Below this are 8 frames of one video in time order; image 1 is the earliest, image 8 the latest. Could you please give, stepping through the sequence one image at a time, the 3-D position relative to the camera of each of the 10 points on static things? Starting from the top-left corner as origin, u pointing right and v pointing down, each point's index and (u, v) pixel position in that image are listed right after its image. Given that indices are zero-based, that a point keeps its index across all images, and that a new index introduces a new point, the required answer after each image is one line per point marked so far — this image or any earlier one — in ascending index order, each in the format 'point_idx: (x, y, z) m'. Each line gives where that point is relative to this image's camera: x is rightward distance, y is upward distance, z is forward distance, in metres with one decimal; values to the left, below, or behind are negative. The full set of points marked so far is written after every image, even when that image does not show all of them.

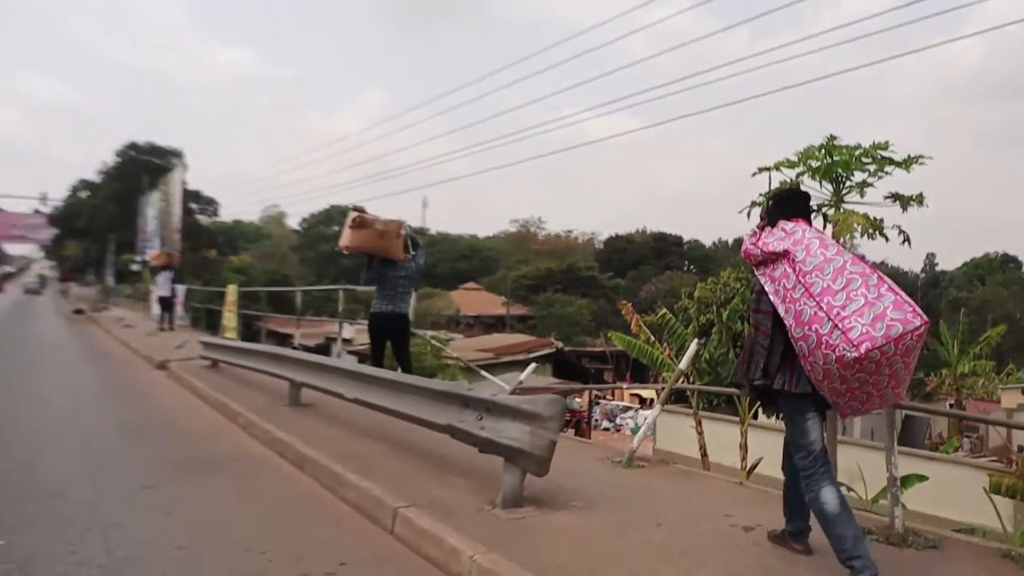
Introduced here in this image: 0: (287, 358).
0: (-1.9, -0.6, +7.5) m
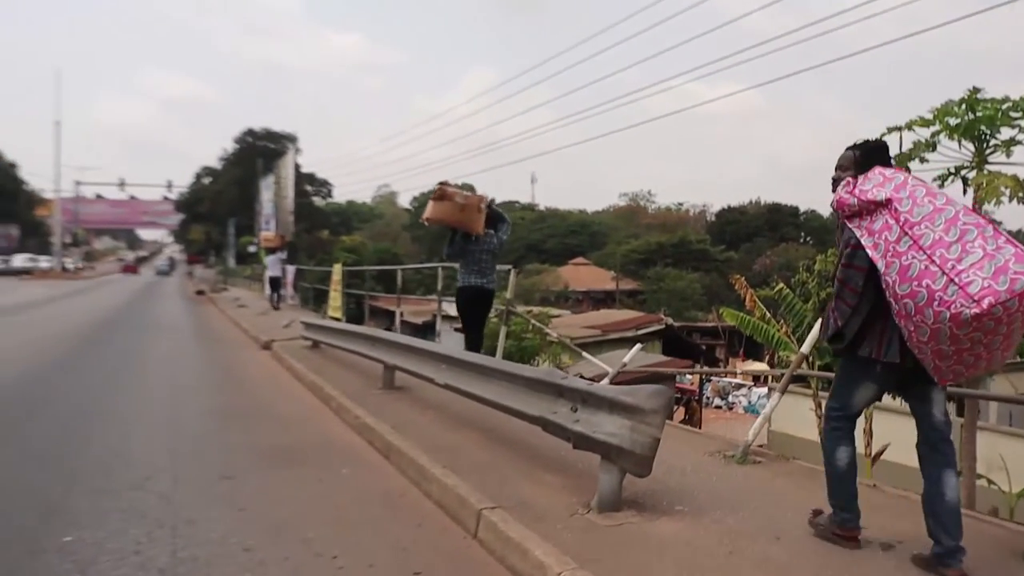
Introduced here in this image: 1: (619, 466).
0: (-1.1, -0.4, +7.2) m
1: (+0.4, -0.7, +3.5) m
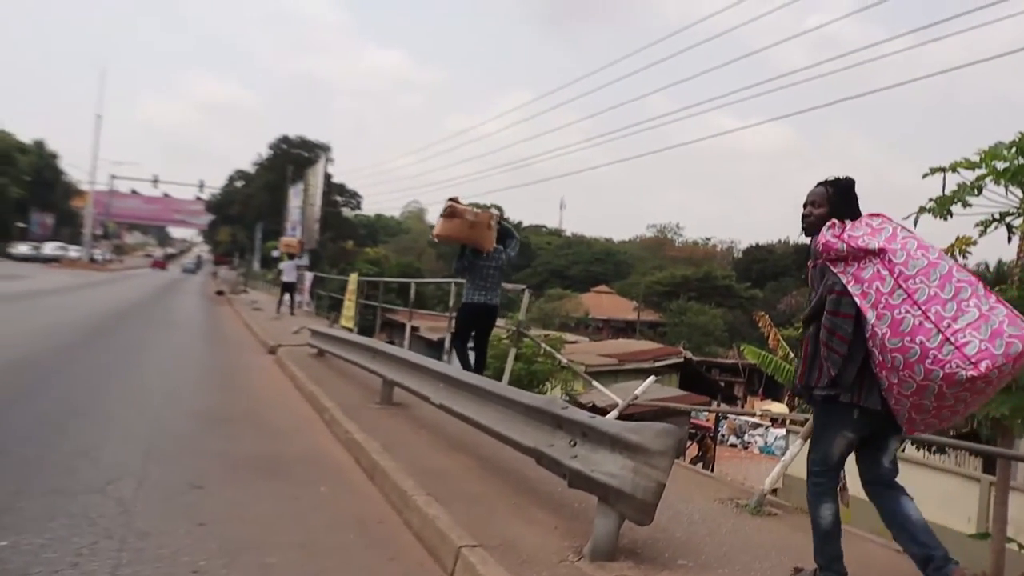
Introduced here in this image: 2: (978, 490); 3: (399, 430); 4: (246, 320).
0: (-1.0, -0.5, +6.9) m
1: (+0.4, -0.8, +3.2) m
2: (+4.3, -1.9, +8.2) m
3: (-0.7, -0.9, +5.7) m
4: (-5.5, -0.7, +18.4) m
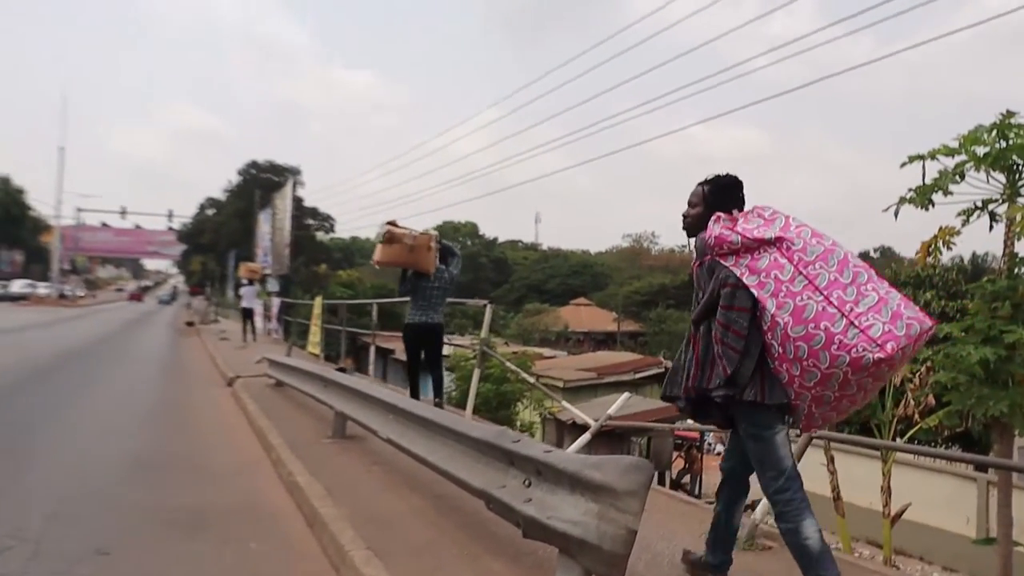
0: (-1.3, -0.7, +6.3) m
1: (+0.2, -0.8, +2.6) m
2: (+4.1, -1.8, +7.8) m
3: (-0.9, -1.0, +5.2) m
4: (-6.0, -1.3, +17.7) m
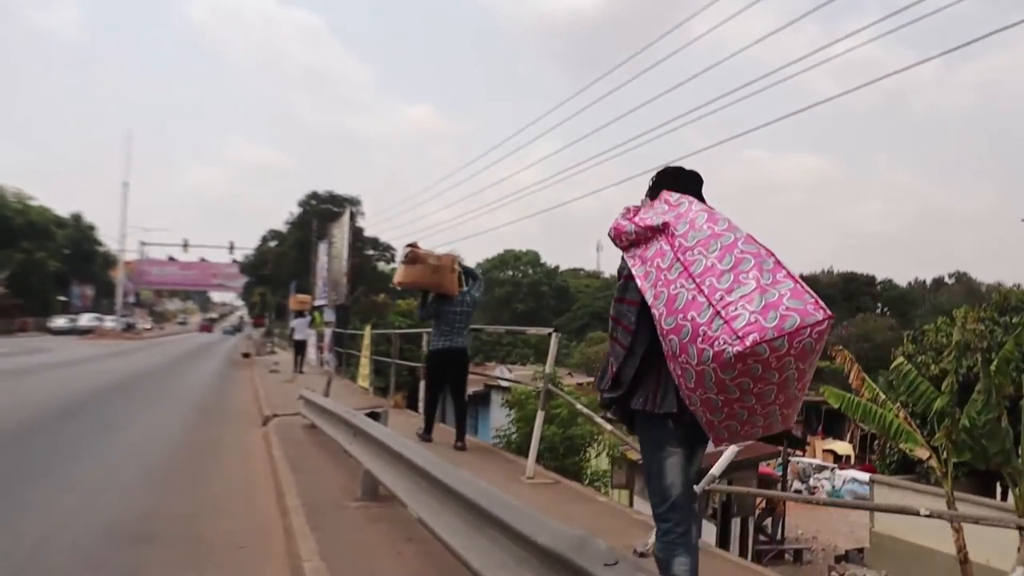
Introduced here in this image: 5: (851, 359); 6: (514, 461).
0: (-0.9, -0.8, +5.2) m
1: (+0.4, -0.8, +1.4) m
2: (+4.6, -1.9, +6.2) m
3: (-0.6, -1.2, +3.9) m
4: (-4.8, -1.8, +16.8) m
5: (+4.0, -0.8, +10.5) m
6: (0.0, -1.3, +6.8) m
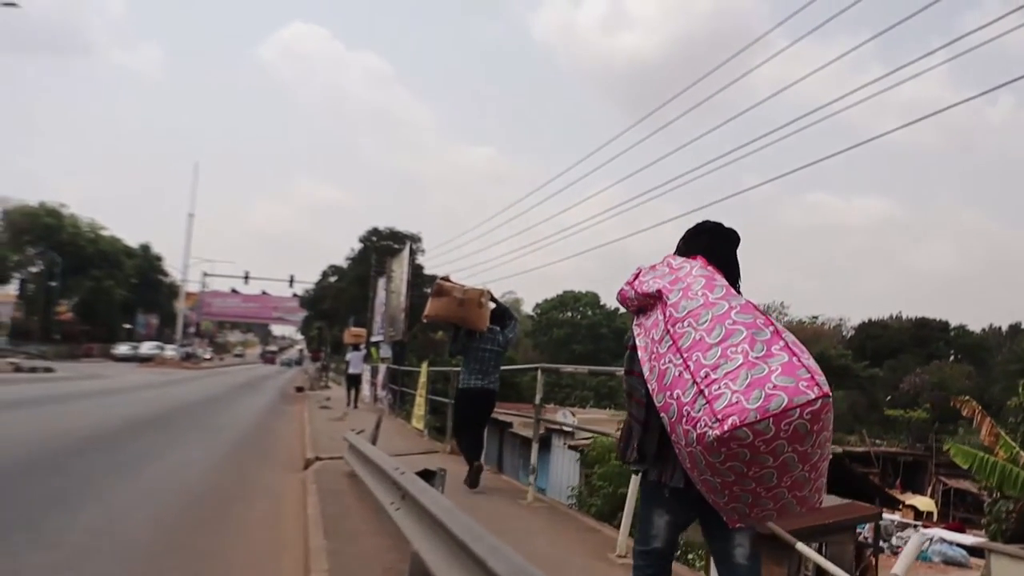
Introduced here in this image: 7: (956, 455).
0: (-0.5, -0.9, +4.0) m
1: (+0.5, -0.8, +0.1) m
2: (+5.1, -2.2, +4.6) m
3: (-0.3, -1.2, +2.7) m
4: (-3.7, -2.4, +15.8) m
5: (+4.7, -1.2, +9.0) m
6: (+0.5, -1.5, +5.5) m
7: (+4.3, -1.6, +8.6) m
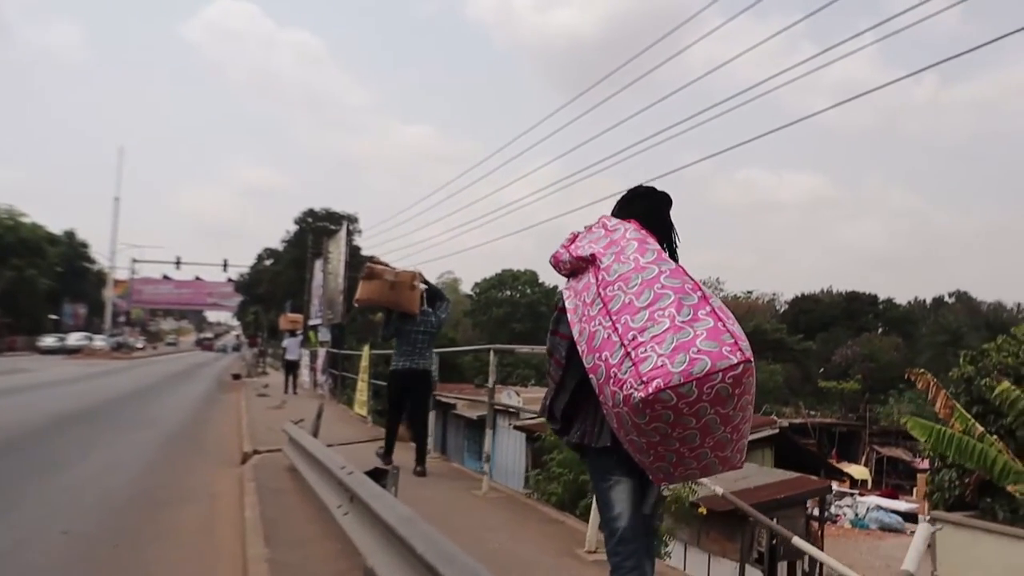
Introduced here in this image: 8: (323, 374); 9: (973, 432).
0: (-0.6, -0.8, +3.6) m
1: (+0.6, -0.8, -0.2) m
2: (+4.9, -2.0, +4.6) m
3: (-0.3, -1.1, +2.3) m
4: (-4.6, -2.1, +15.2) m
5: (+4.2, -1.0, +8.9) m
6: (+0.3, -1.4, +5.2) m
7: (+3.8, -1.3, +8.5) m
8: (-4.2, -1.9, +19.6) m
9: (+4.5, -1.4, +8.6) m
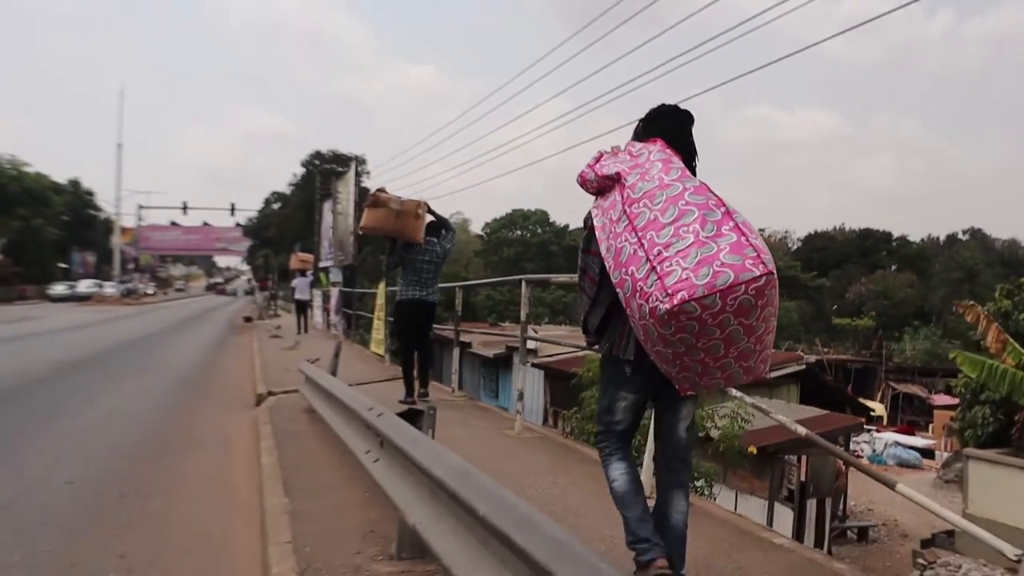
0: (-0.4, -0.5, +3.1) m
1: (+0.8, -0.7, -0.7) m
2: (+5.1, -1.5, +4.2) m
3: (-0.2, -0.9, +1.9) m
4: (-4.3, -1.1, +14.8) m
5: (+4.5, -0.3, +8.4) m
6: (+0.5, -0.9, +4.8) m
7: (+4.1, -0.7, +8.0) m
8: (-3.8, -0.6, +19.3) m
9: (+4.7, -0.7, +8.1) m
